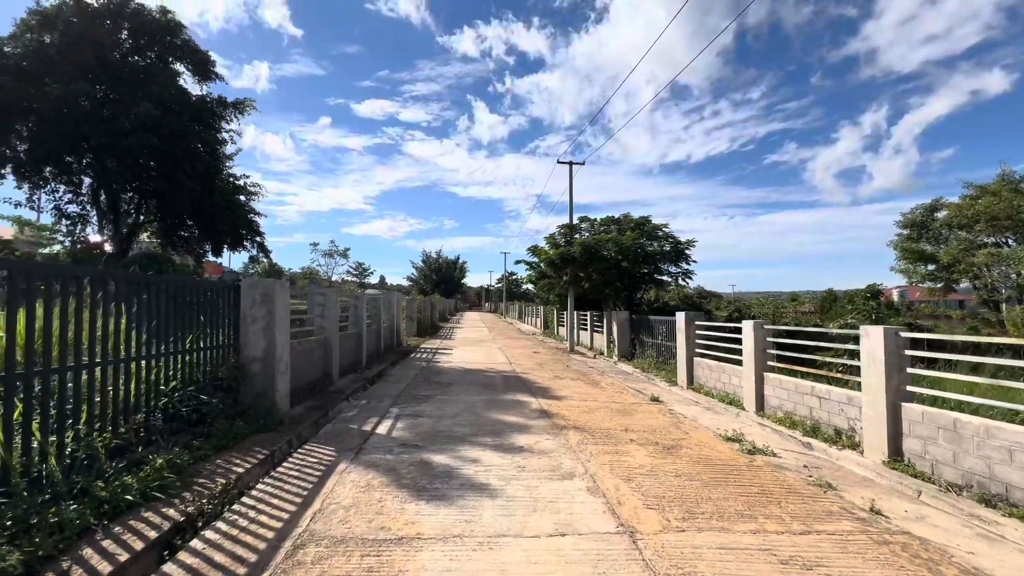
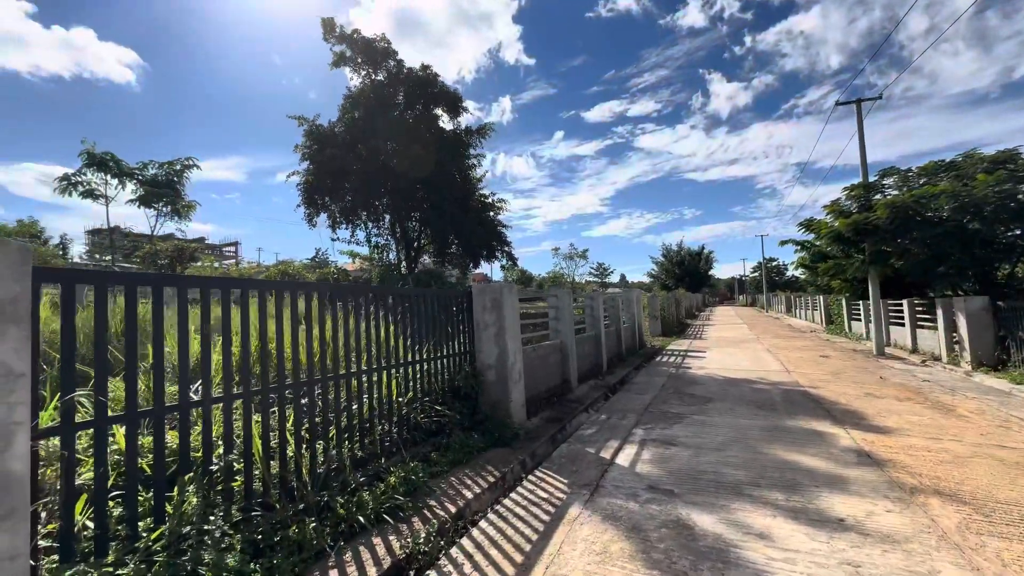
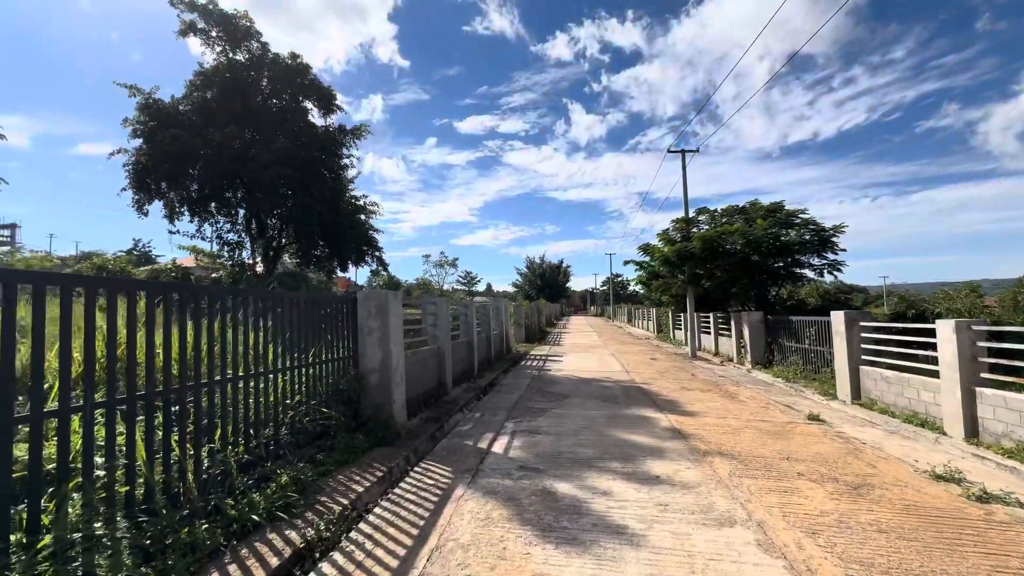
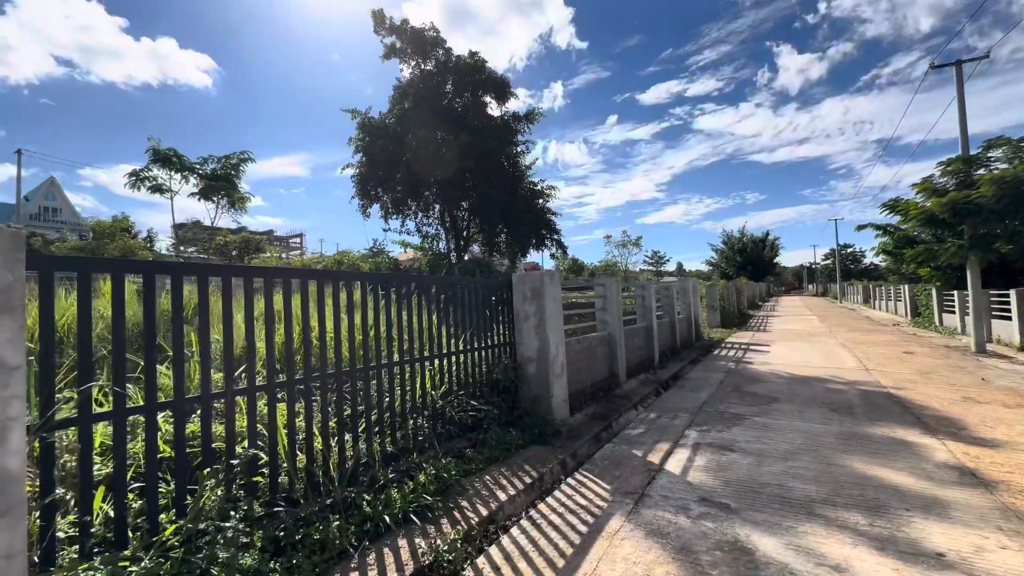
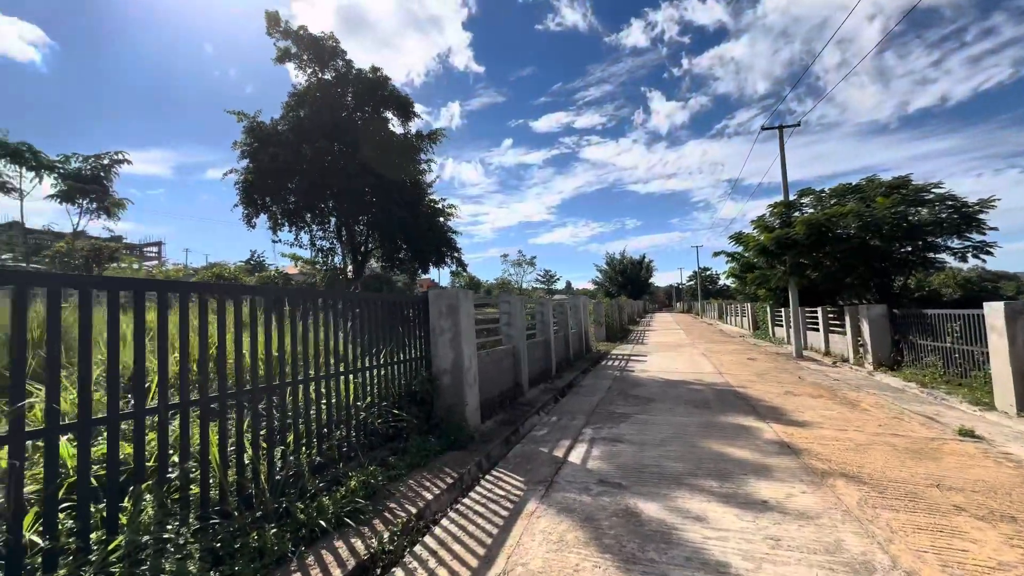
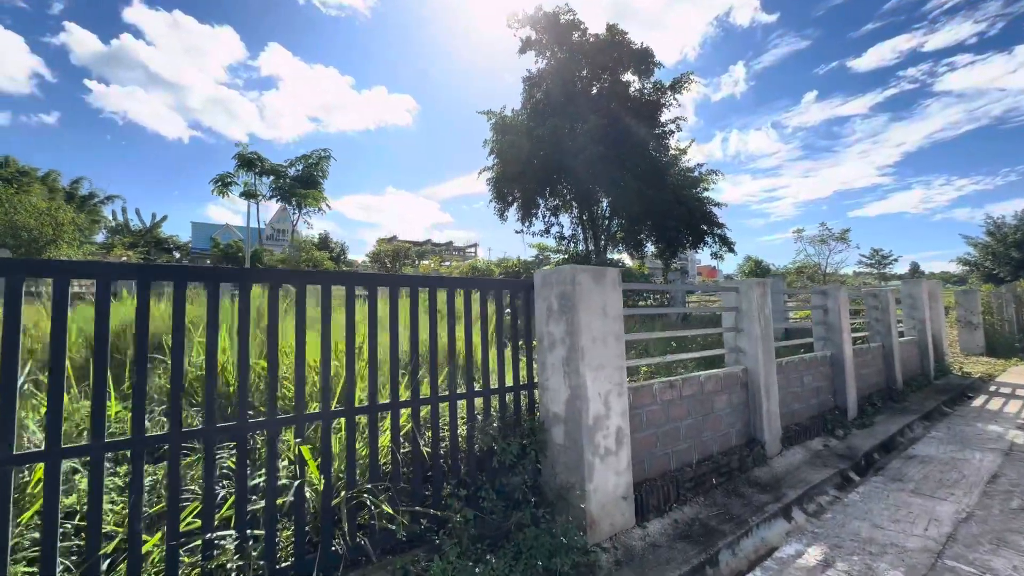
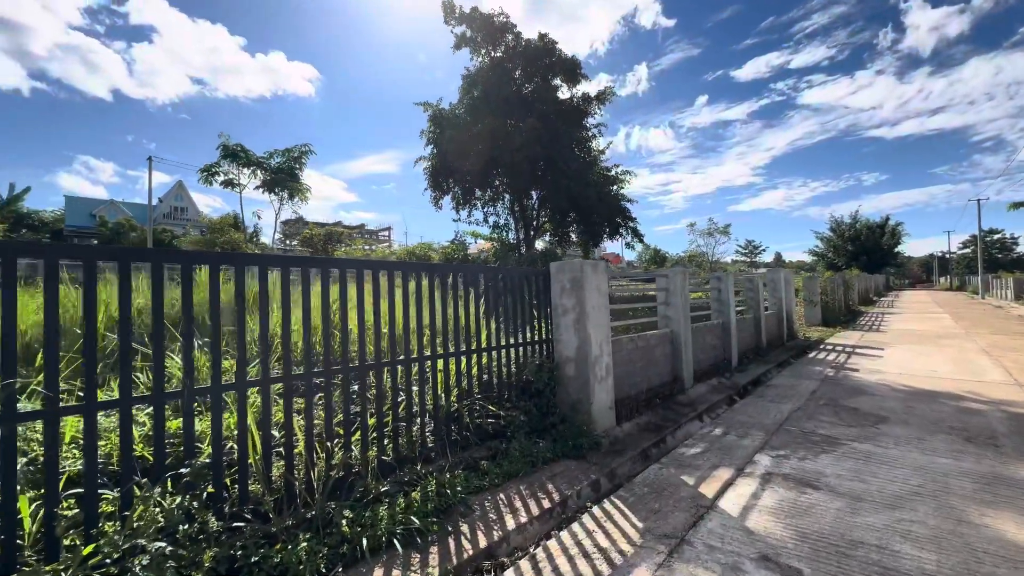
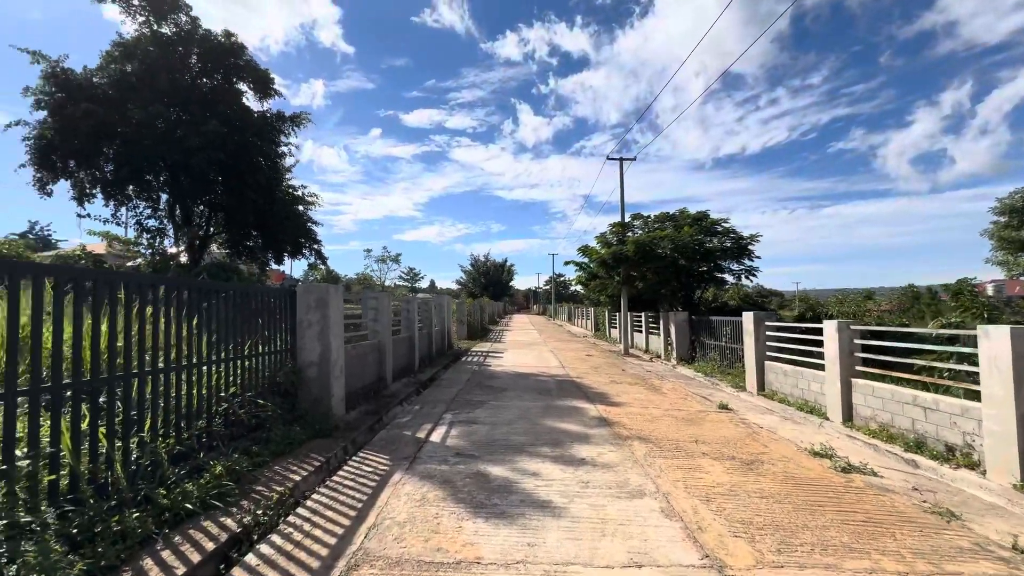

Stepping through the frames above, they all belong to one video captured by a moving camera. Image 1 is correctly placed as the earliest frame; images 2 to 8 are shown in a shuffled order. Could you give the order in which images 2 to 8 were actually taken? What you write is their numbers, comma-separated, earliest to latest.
8, 3, 5, 2, 4, 7, 6
